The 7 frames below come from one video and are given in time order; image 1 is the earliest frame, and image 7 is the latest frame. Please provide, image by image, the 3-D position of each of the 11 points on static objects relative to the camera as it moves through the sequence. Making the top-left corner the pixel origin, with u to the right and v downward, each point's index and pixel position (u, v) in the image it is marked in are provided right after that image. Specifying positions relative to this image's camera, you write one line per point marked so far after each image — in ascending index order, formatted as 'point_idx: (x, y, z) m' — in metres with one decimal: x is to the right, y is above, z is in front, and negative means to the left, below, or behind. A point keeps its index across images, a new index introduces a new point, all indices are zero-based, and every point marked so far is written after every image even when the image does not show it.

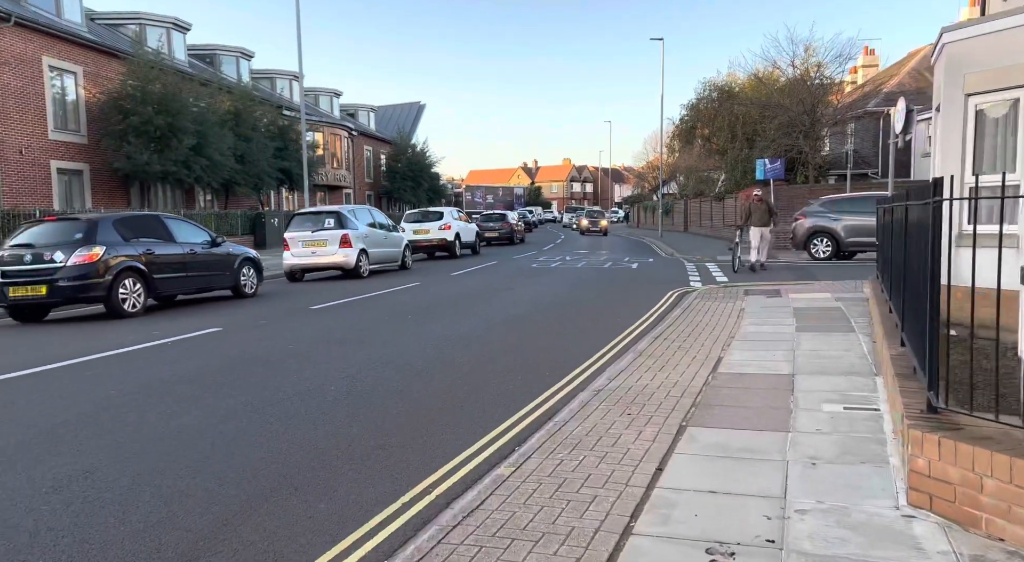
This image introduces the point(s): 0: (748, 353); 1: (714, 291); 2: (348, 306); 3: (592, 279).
0: (+2.3, -0.7, +7.2) m
1: (+3.6, -0.2, +13.2) m
2: (-2.8, -0.4, +12.6) m
3: (+2.0, +0.1, +16.2) m
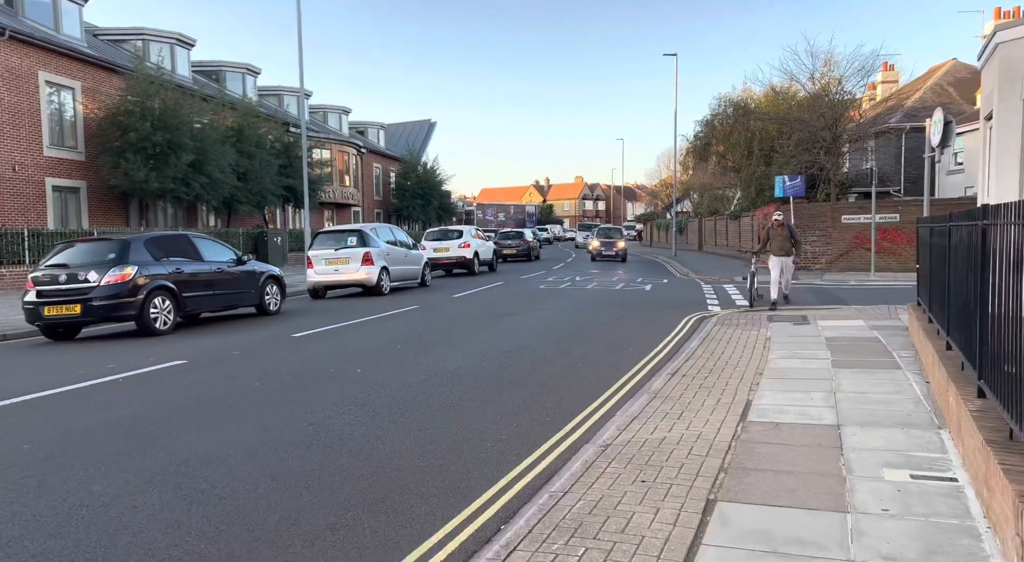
0: (+2.3, -1.0, +6.2) m
1: (+3.7, -0.6, +12.2) m
2: (-2.7, -0.8, +11.7) m
3: (+2.1, -0.4, +15.3) m
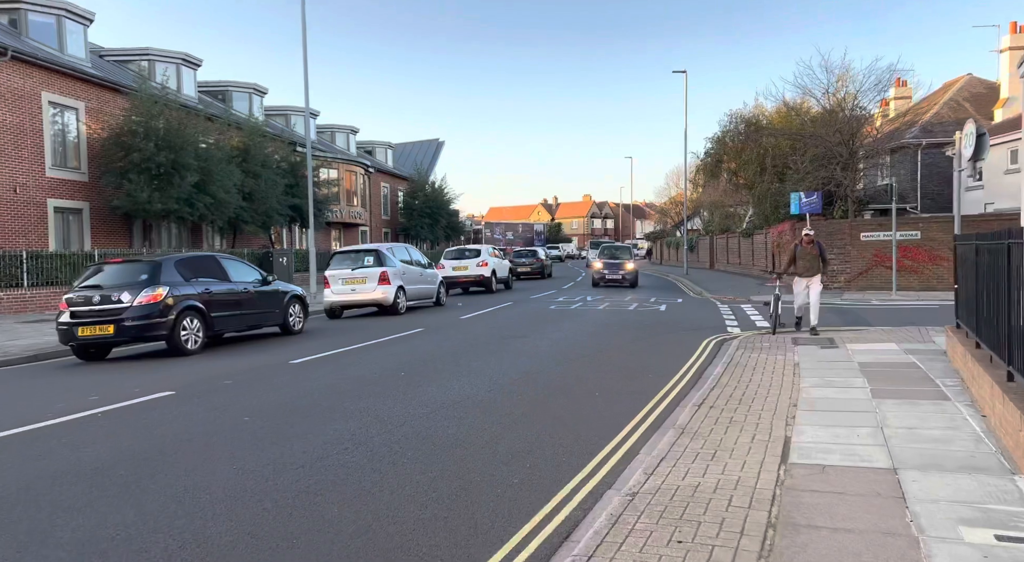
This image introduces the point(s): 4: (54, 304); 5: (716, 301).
0: (+2.4, -1.2, +5.6) m
1: (+3.8, -0.9, +11.6) m
2: (-2.6, -1.1, +11.2) m
3: (+2.3, -0.8, +14.7) m
4: (-11.4, -0.6, +18.3) m
5: (+5.6, -0.5, +19.8) m
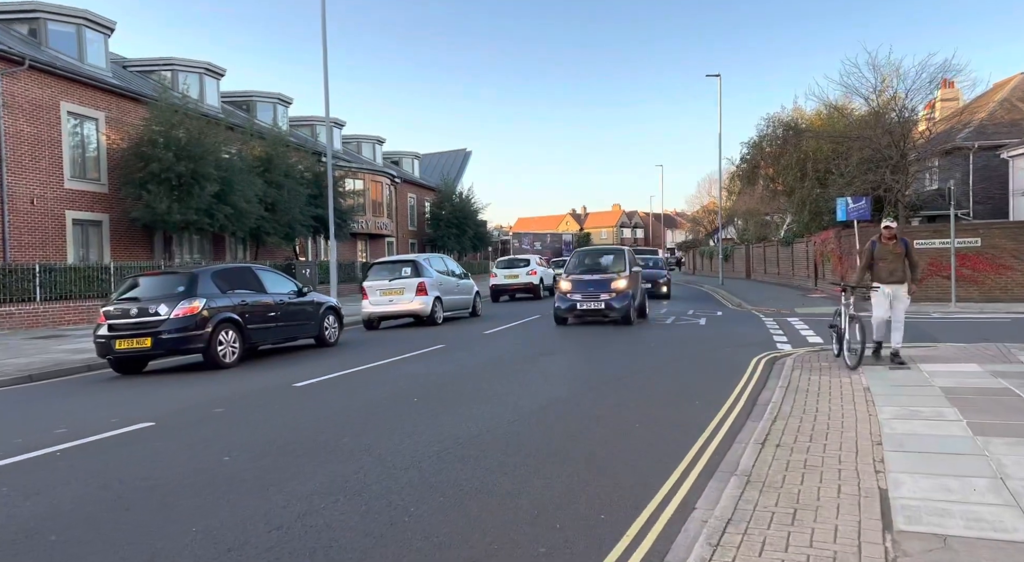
0: (+2.6, -1.3, +4.5) m
1: (+4.3, -1.1, +10.5) m
2: (-2.2, -1.3, +10.3) m
3: (+2.8, -1.1, +13.6) m
4: (-10.7, -0.9, +17.7) m
5: (+6.3, -0.8, +18.6) m
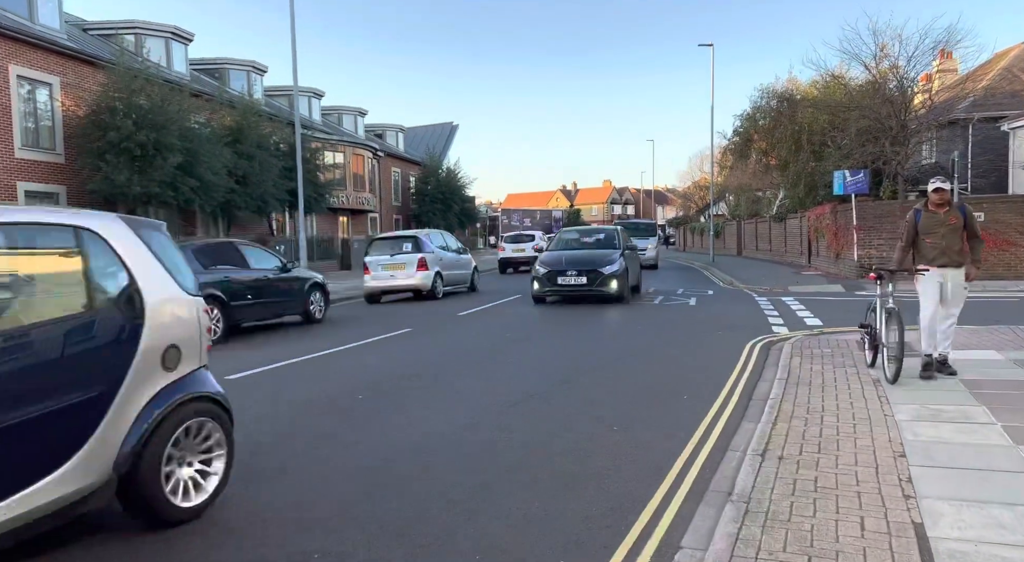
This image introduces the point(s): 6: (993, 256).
0: (+2.2, -1.1, +3.6) m
1: (+3.9, -0.8, +9.5) m
2: (-2.5, -1.0, +9.2) m
3: (+2.4, -0.7, +12.6) m
4: (-11.2, -0.4, +16.5) m
5: (+5.8, -0.3, +17.6) m
6: (+12.1, +0.6, +18.4) m
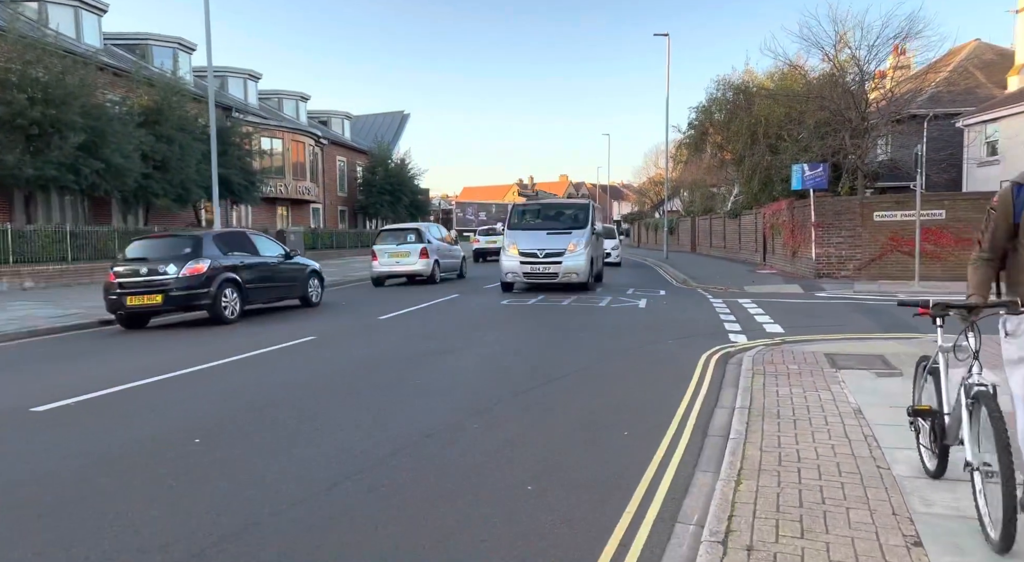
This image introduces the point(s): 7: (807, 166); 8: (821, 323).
0: (+1.7, -1.2, +2.2) m
1: (+2.9, -0.9, +8.2) m
2: (-3.5, -1.0, +7.6) m
3: (+1.3, -0.7, +11.2) m
4: (-12.5, -0.2, +14.4) m
5: (+4.4, -0.3, +16.4) m
6: (+10.6, +0.6, +17.5) m
7: (+7.9, +3.1, +19.6) m
8: (+4.8, -0.7, +11.4) m
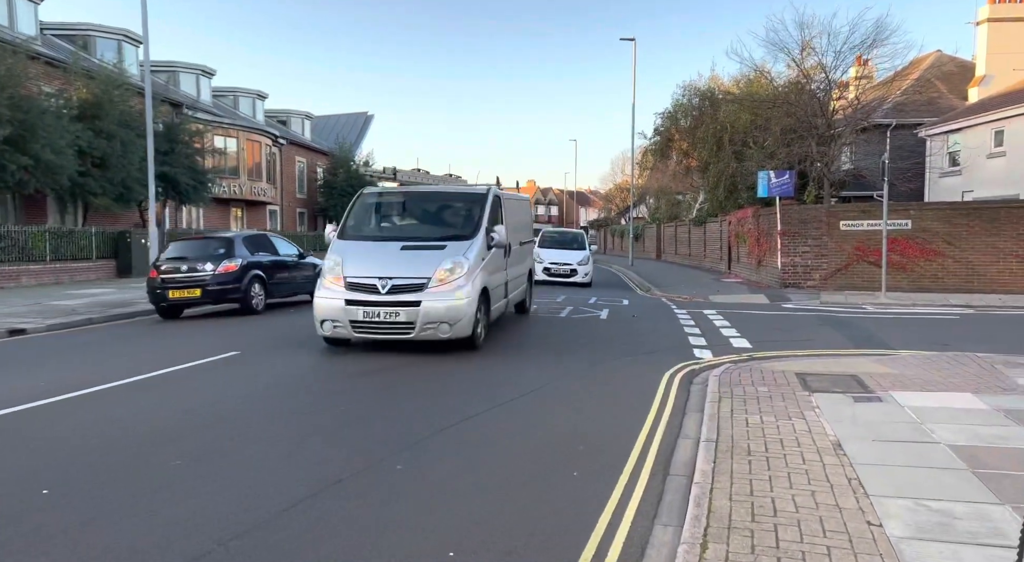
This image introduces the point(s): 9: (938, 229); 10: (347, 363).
0: (+1.4, -1.3, +1.5) m
1: (+2.4, -1.0, +7.6) m
2: (-4.0, -1.1, +6.6) m
3: (+0.6, -0.8, +10.5) m
4: (-13.3, -0.3, +13.0) m
5: (+3.5, -0.5, +15.8) m
6: (+9.6, +0.3, +17.2) m
7: (+6.8, +2.8, +19.2) m
8: (+4.1, -0.8, +10.8) m
9: (+10.0, +1.2, +17.1) m
10: (-2.1, -1.0, +8.3) m
